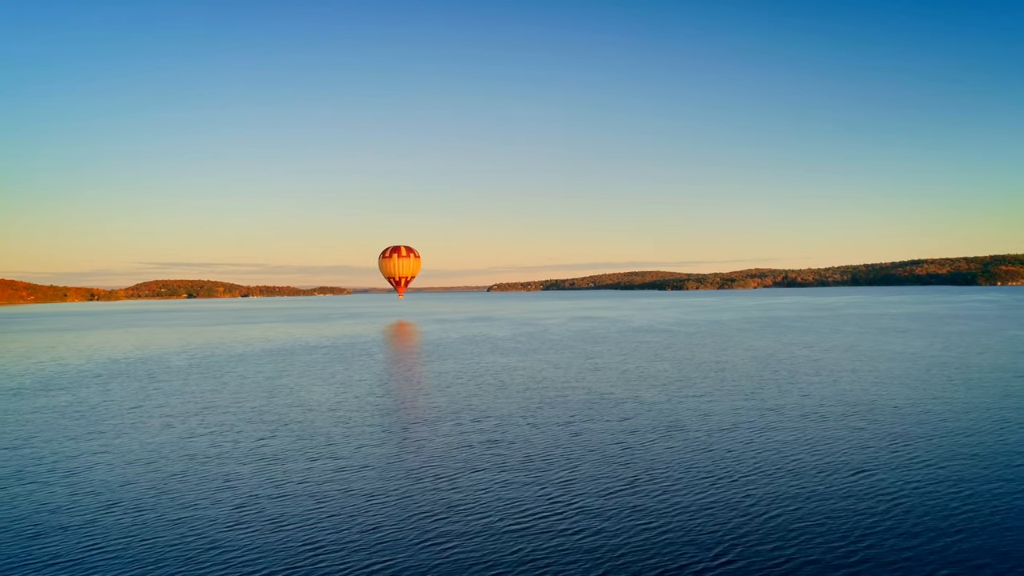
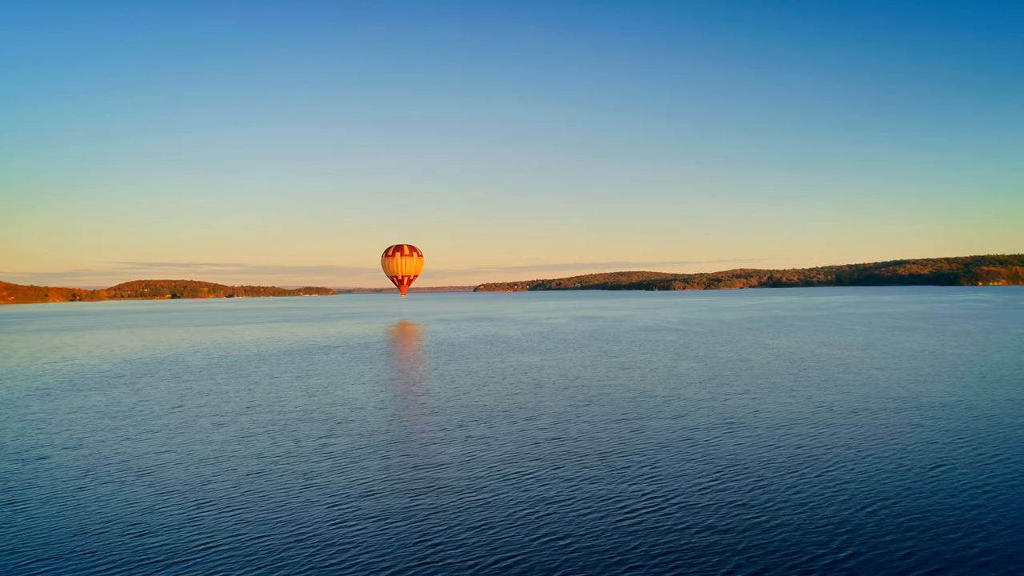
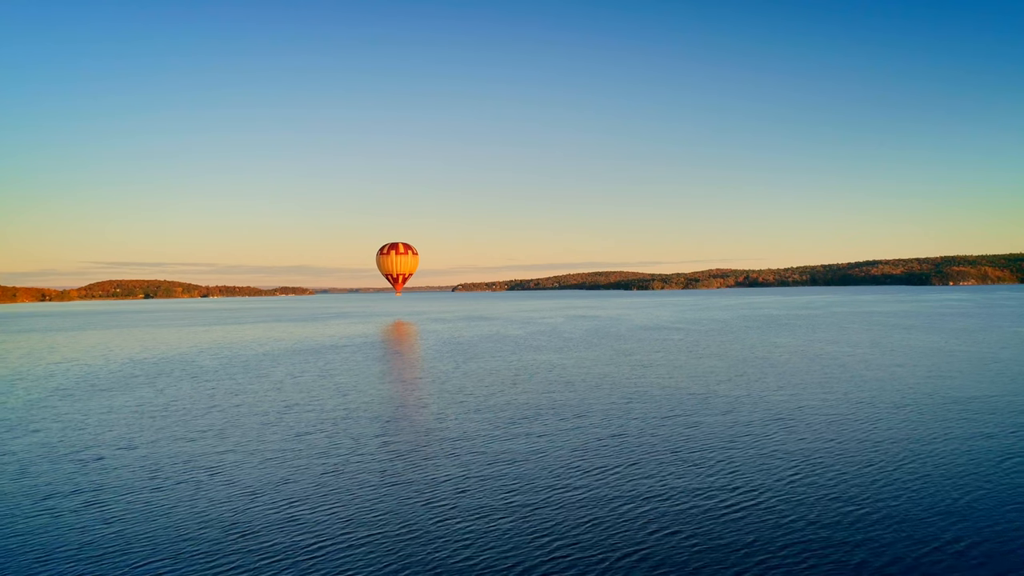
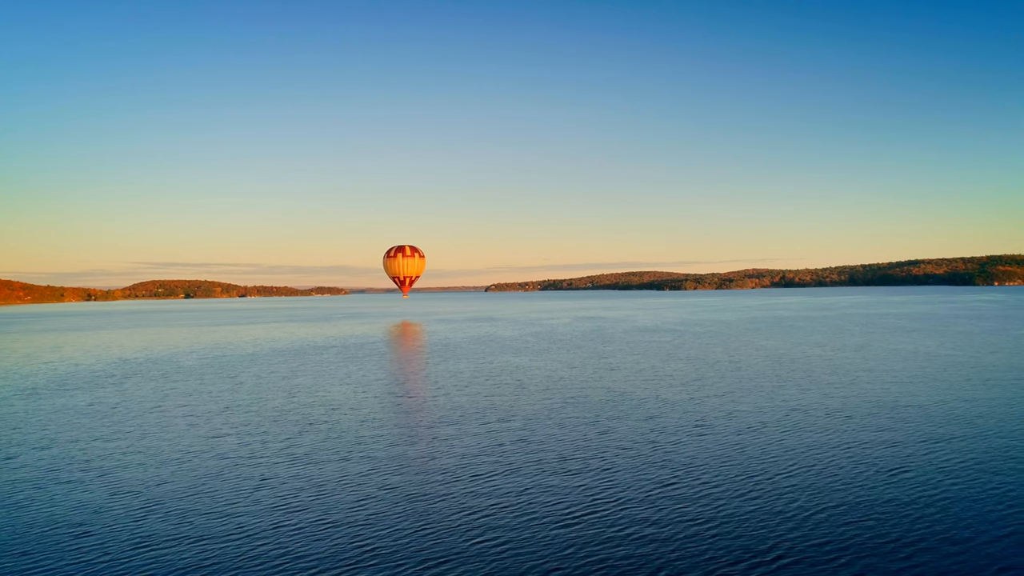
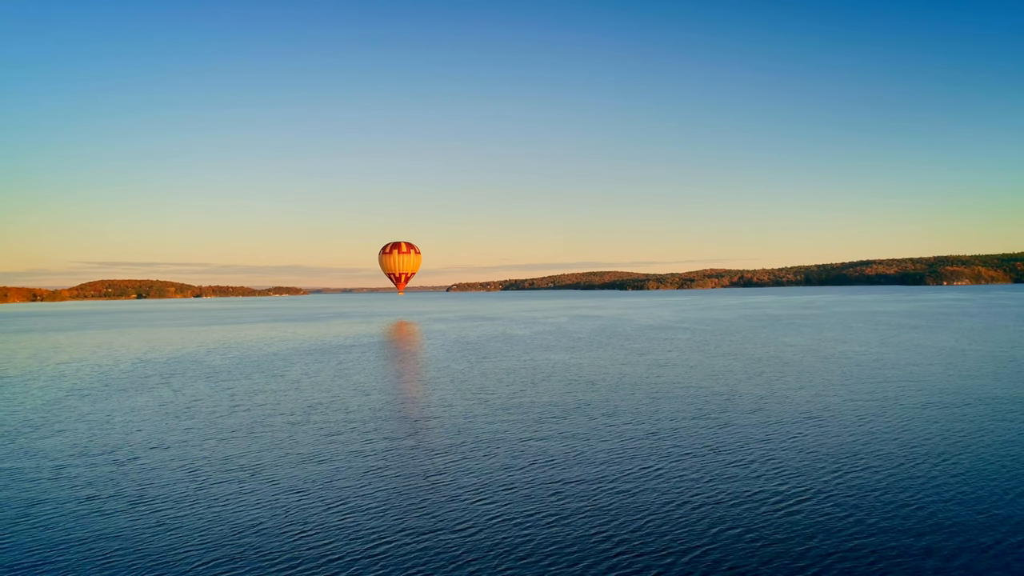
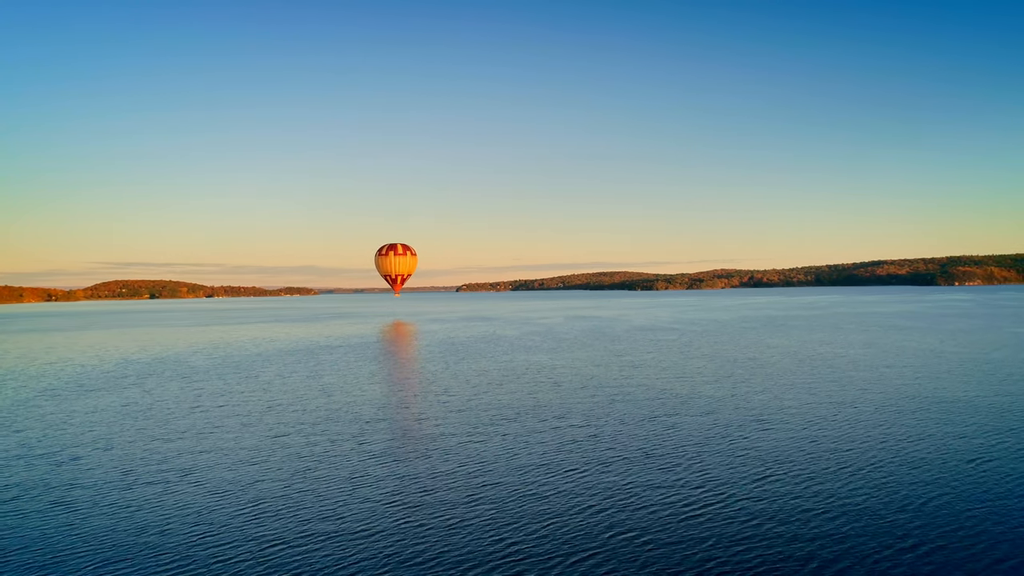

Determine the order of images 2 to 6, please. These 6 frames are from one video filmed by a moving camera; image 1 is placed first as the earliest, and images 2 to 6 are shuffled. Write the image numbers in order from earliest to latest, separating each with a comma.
4, 2, 6, 3, 5
